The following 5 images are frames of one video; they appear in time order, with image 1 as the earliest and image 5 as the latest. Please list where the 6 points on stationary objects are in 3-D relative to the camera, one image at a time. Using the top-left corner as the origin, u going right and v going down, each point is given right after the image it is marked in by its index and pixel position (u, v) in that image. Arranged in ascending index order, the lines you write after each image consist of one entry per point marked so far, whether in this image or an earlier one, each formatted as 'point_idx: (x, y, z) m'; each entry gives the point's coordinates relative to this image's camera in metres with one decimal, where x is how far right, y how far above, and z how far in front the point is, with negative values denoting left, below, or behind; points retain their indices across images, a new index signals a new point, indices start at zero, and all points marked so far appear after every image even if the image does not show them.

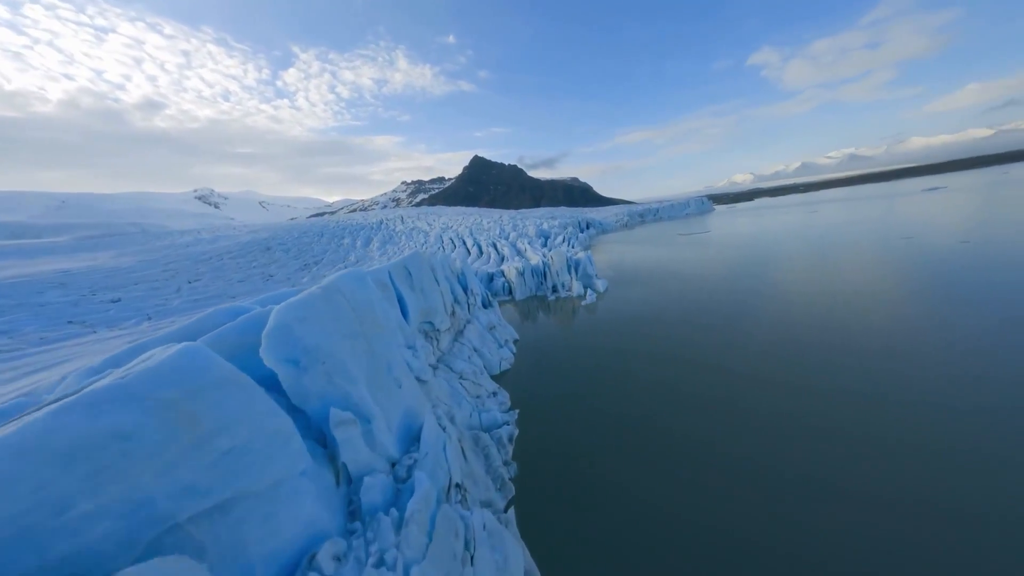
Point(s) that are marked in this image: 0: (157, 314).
0: (-14.2, -1.1, +12.0) m
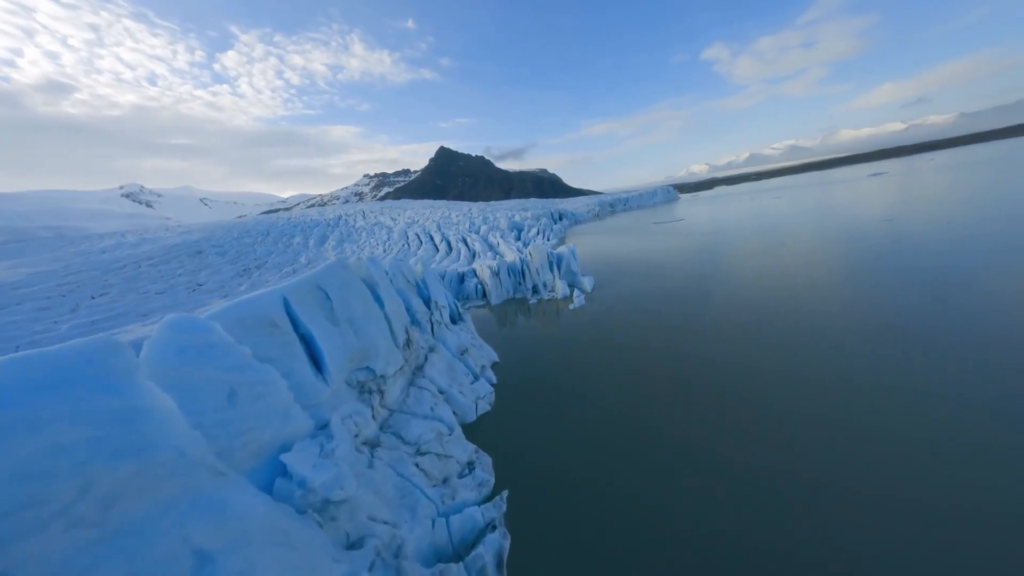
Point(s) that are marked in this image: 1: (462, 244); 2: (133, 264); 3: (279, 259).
0: (-15.0, -1.7, +9.3) m
1: (-3.2, +2.7, +18.6) m
2: (-24.8, +1.6, +19.4) m
3: (-14.6, +1.7, +18.6) m
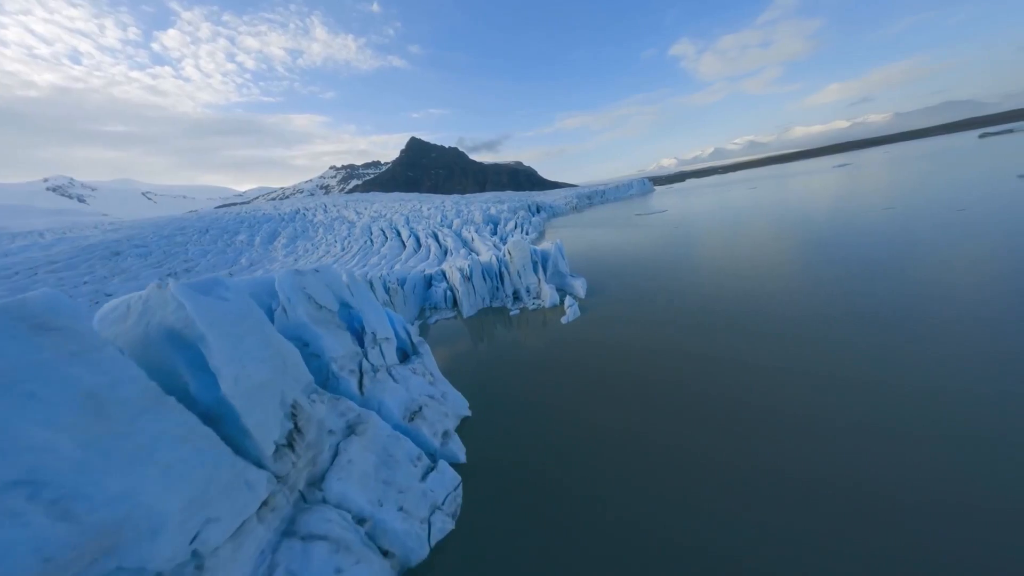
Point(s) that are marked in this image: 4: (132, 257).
0: (-15.5, -2.2, +6.7) m
1: (-4.5, +2.7, +16.8) m
2: (-26.1, +1.0, +16.0) m
3: (-15.9, +1.4, +15.9) m
4: (-22.0, +1.8, +17.3) m
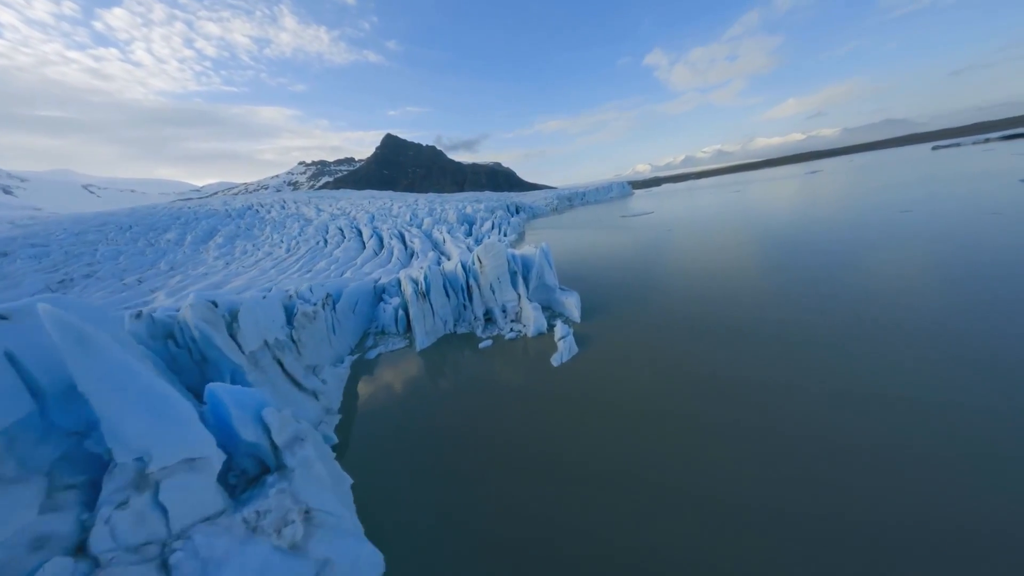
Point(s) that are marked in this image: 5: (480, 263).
0: (-16.0, -2.6, +3.9) m
1: (-5.7, +2.3, +14.8) m
2: (-27.1, +0.6, +12.5) m
3: (-17.0, +1.0, +13.1) m
4: (-23.2, +1.4, +14.1) m
5: (-1.2, +0.9, +10.7) m
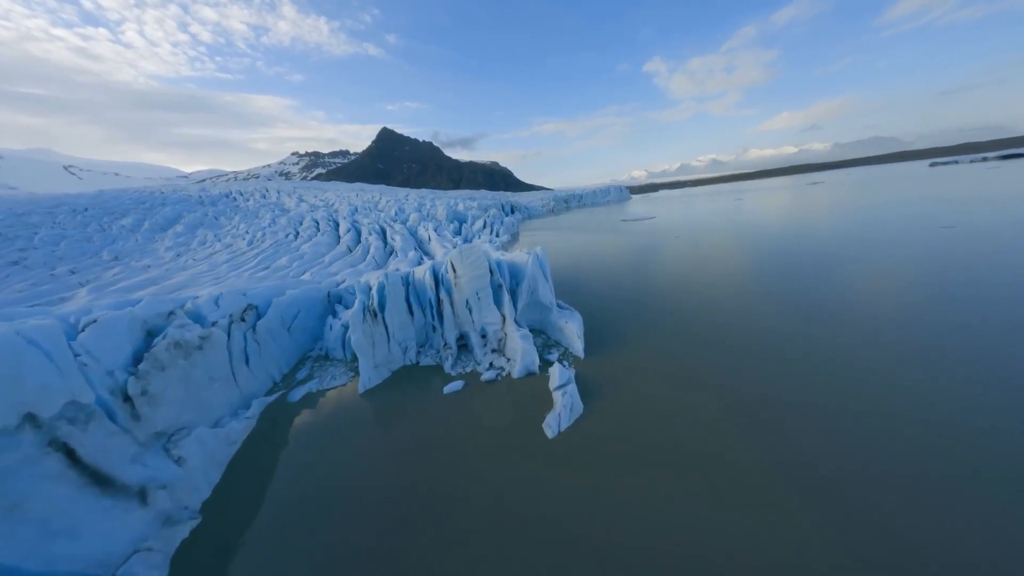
0: (-16.2, -2.3, +2.4) m
1: (-6.0, +2.3, +13.4) m
2: (-27.5, +1.3, +10.7) m
3: (-17.3, +1.3, +11.5) m
4: (-23.5, +2.0, +12.4) m
5: (-1.5, +0.7, +9.4) m
